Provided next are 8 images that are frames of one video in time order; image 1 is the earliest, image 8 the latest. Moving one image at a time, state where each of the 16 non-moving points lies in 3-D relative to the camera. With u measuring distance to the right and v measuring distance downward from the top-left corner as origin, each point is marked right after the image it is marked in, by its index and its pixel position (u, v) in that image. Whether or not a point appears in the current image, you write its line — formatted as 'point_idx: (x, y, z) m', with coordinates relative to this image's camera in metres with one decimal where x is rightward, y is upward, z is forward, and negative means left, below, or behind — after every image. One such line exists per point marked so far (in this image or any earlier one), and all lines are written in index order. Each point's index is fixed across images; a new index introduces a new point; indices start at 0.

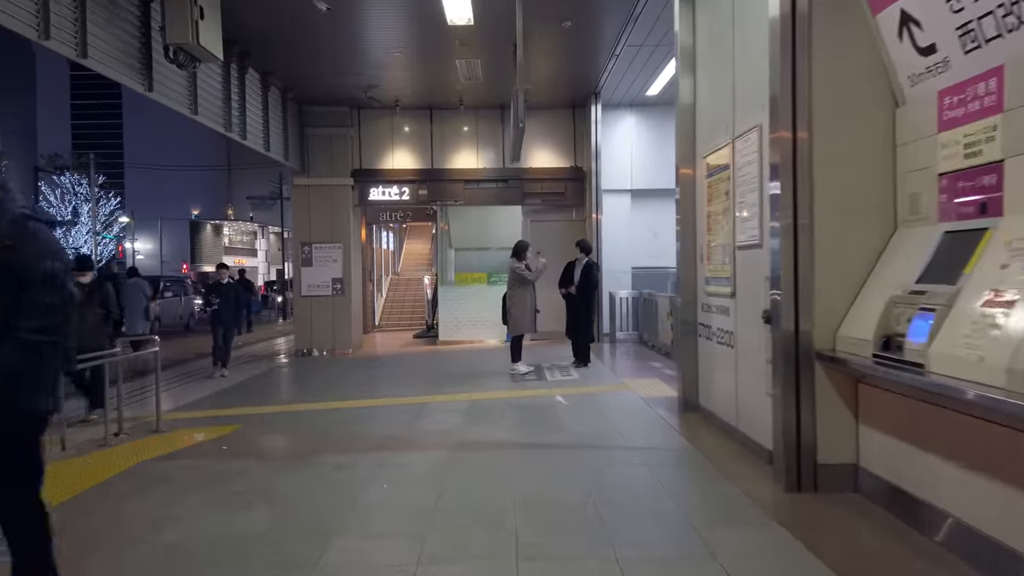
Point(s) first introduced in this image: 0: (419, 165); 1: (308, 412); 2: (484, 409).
0: (-2.1, +2.7, +16.9) m
1: (-2.5, -1.5, +9.2) m
2: (-0.3, -1.4, +8.8) m
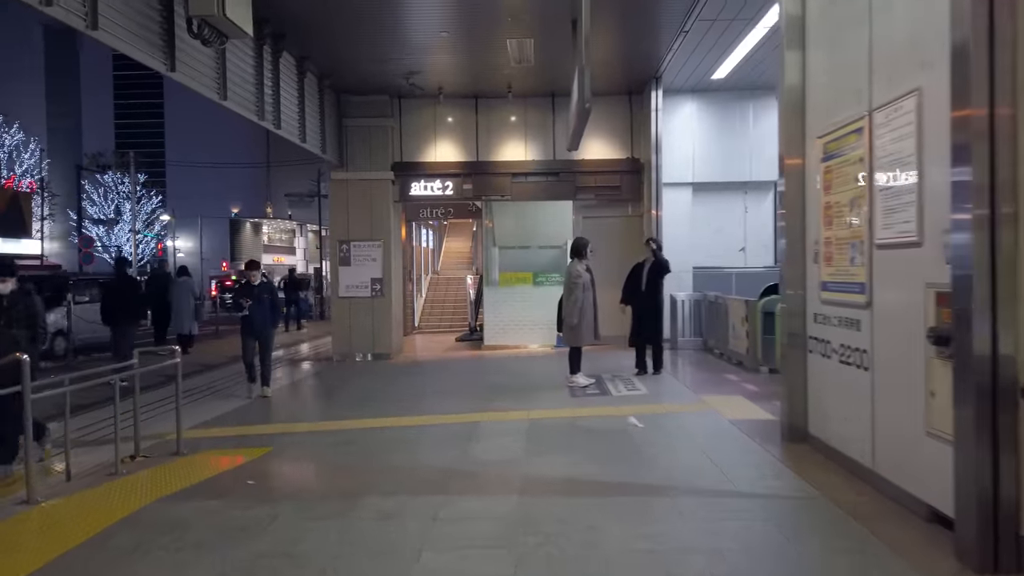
0: (-1.0, +2.7, +15.8) m
1: (-1.8, -1.6, +8.2) m
2: (+0.3, -1.4, +7.6) m
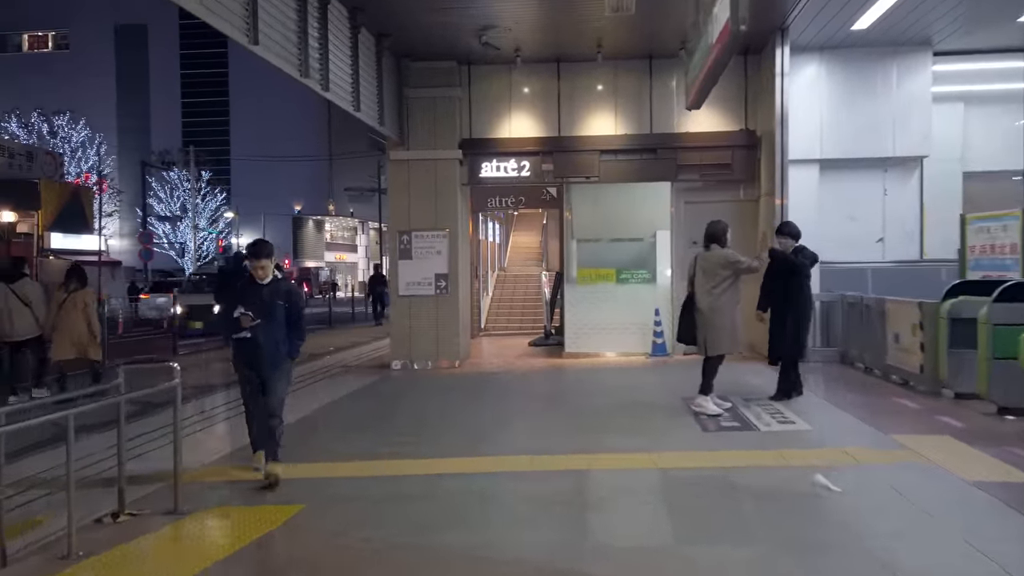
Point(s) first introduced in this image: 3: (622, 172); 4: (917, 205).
0: (+0.5, +2.7, +13.5) m
1: (-0.9, -1.5, +6.0) m
2: (+1.2, -1.4, +5.3) m
3: (+1.9, +2.0, +13.1) m
4: (+7.0, +1.4, +13.1) m
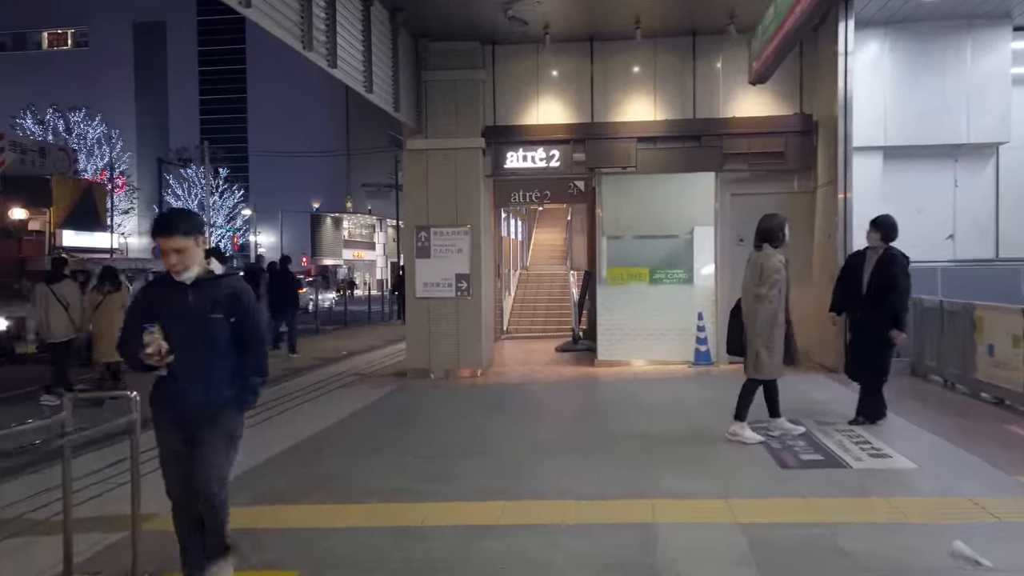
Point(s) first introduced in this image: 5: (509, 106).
0: (+1.0, +2.7, +12.2) m
1: (-0.6, -1.6, +4.8) m
2: (+1.5, -1.5, +4.1) m
3: (+2.3, +2.0, +11.9) m
4: (+7.4, +1.4, +11.8) m
5: (-0.1, +2.9, +12.4) m
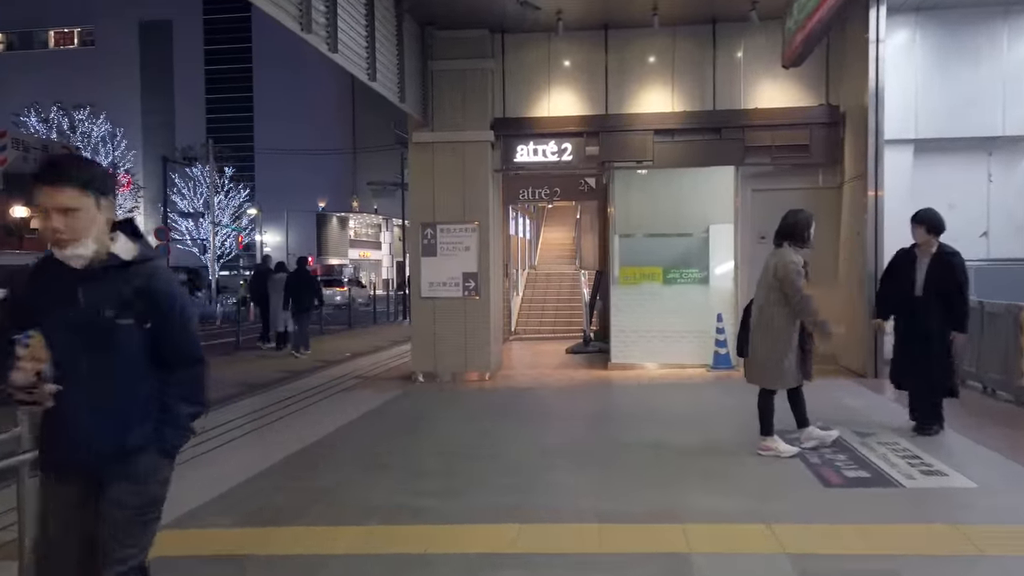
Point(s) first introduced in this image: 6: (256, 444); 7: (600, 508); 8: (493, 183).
0: (+1.1, +2.7, +11.7) m
1: (-0.5, -1.6, +4.3) m
2: (+1.6, -1.5, +3.5) m
3: (+2.5, +2.0, +11.3) m
4: (+7.6, +1.4, +11.2) m
5: (+0.1, +3.0, +11.8) m
6: (-2.7, -1.6, +8.1) m
7: (+0.6, -1.5, +5.1) m
8: (-0.3, +1.6, +11.7) m
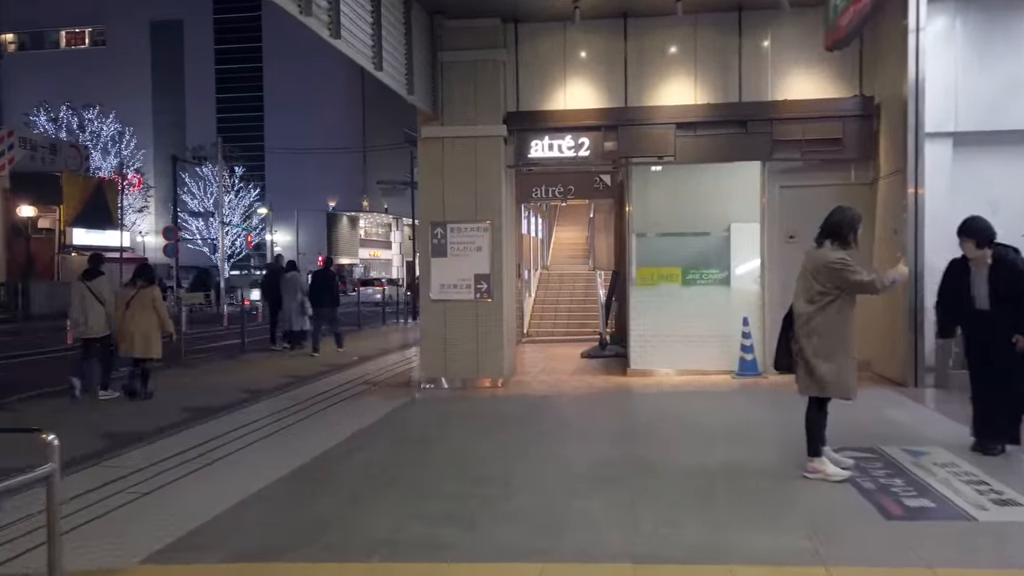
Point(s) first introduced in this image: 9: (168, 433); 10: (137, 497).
0: (+1.3, +2.7, +11.1) m
1: (-0.4, -1.6, +3.7) m
2: (+1.7, -1.5, +2.9) m
3: (+2.7, +1.9, +10.7) m
4: (+7.8, +1.4, +10.5) m
5: (+0.3, +2.9, +11.2) m
6: (-2.5, -1.7, +7.6) m
7: (+0.7, -1.5, +4.5) m
8: (-0.1, +1.6, +11.1) m
9: (-3.9, -1.7, +8.7) m
10: (-3.1, -1.8, +6.4) m
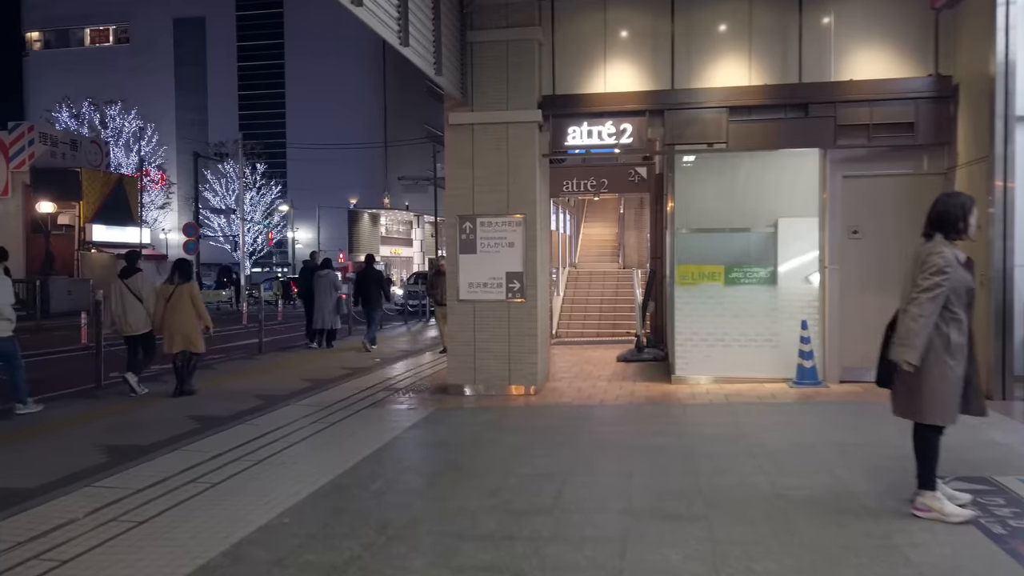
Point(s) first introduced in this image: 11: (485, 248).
0: (+1.8, +2.7, +10.2) m
1: (-0.1, -1.6, +2.8) m
2: (+1.9, -1.5, +2.0) m
3: (+3.1, +1.9, +9.8) m
4: (+8.2, +1.3, +9.4) m
5: (+0.8, +2.9, +10.3) m
6: (-2.2, -1.7, +6.8) m
7: (+1.0, -1.5, +3.6) m
8: (+0.4, +1.6, +10.2) m
9: (-3.5, -1.6, +7.9) m
10: (-2.8, -1.7, +5.6) m
11: (-0.4, +0.5, +10.1) m
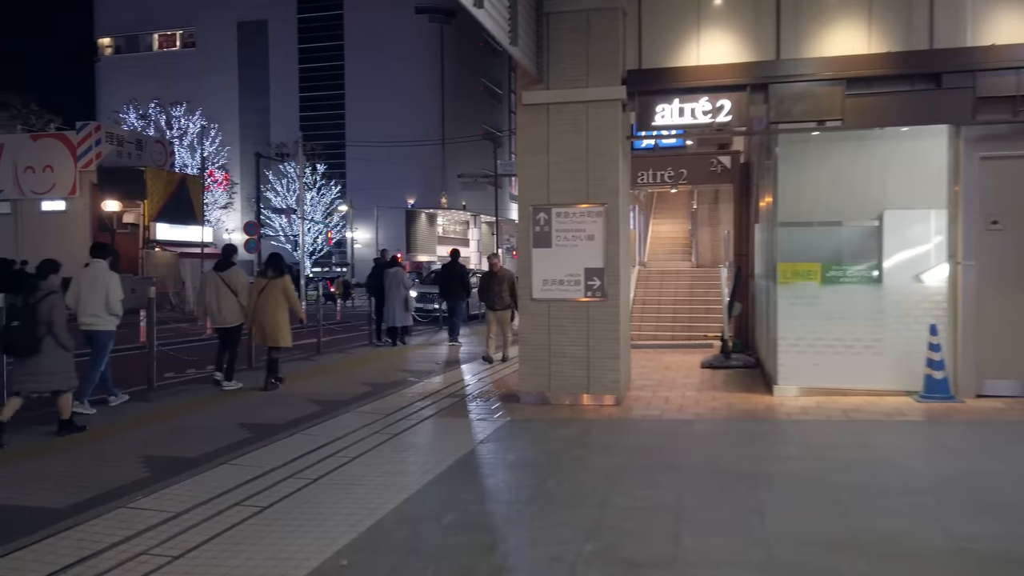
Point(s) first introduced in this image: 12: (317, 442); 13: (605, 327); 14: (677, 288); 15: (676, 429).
0: (+2.8, +2.7, +9.0) m
1: (+0.3, -1.6, +1.8) m
2: (+2.3, -1.5, +0.8) m
3: (+4.1, +2.0, +8.5) m
4: (+9.1, +1.3, +7.8) m
5: (+1.8, +3.0, +9.2) m
6: (-1.5, -1.6, +5.9) m
7: (+1.5, -1.5, +2.5) m
8: (+1.4, +1.6, +9.2) m
9: (-2.7, -1.6, +7.1) m
10: (-2.2, -1.7, +4.8) m
11: (+0.6, +0.6, +9.0) m
12: (-2.0, -1.6, +7.8) m
13: (+1.1, -0.5, +9.0) m
14: (+3.8, 0.0, +17.6) m
15: (+1.6, -1.4, +7.5) m
